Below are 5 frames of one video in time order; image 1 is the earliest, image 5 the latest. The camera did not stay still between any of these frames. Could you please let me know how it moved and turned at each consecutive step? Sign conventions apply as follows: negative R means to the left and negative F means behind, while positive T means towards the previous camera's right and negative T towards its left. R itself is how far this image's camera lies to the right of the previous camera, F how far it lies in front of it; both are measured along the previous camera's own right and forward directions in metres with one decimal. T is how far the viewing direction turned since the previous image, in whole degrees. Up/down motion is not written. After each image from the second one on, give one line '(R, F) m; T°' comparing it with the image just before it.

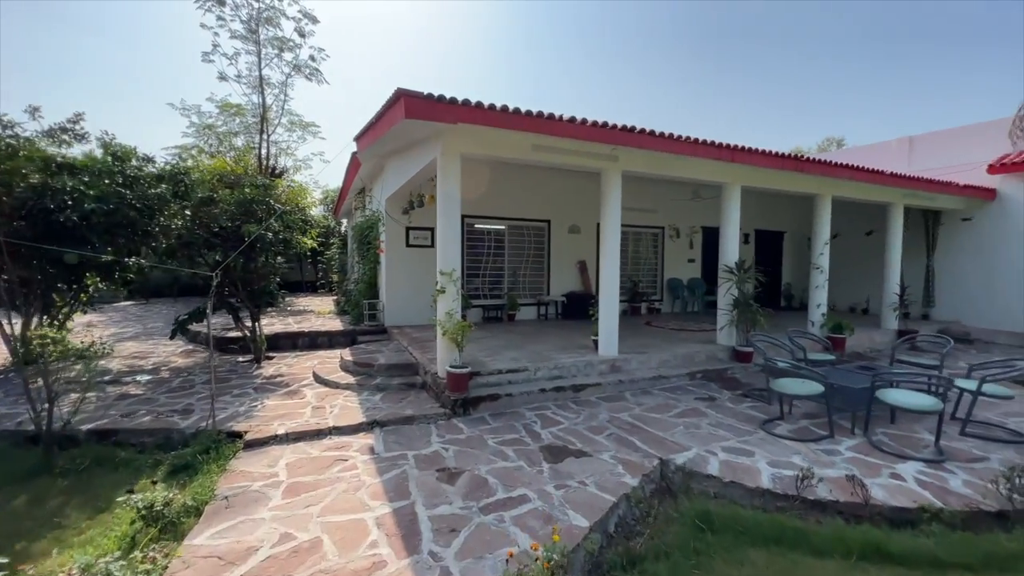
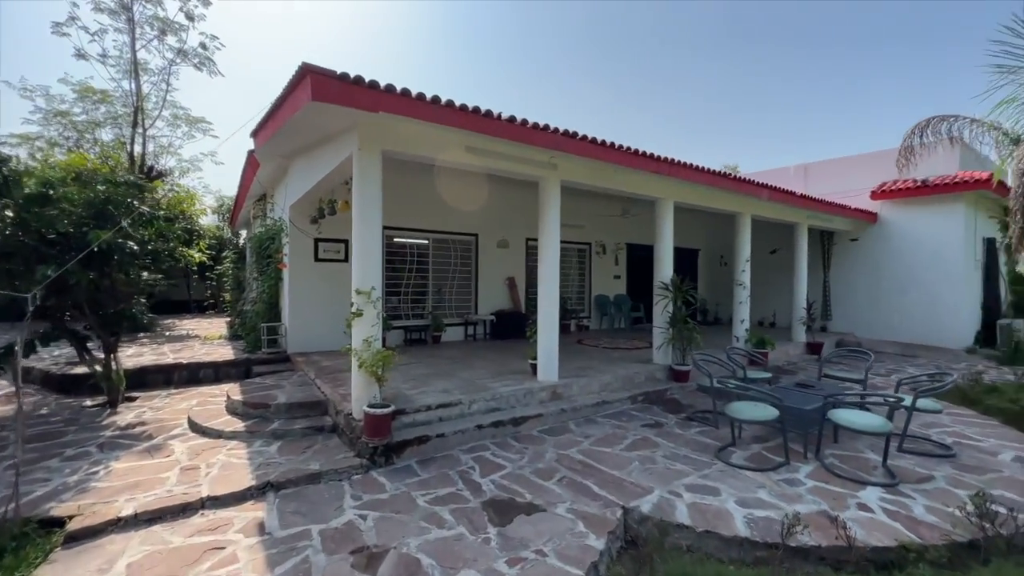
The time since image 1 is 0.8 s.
(-0.1, +0.6) m; +10°
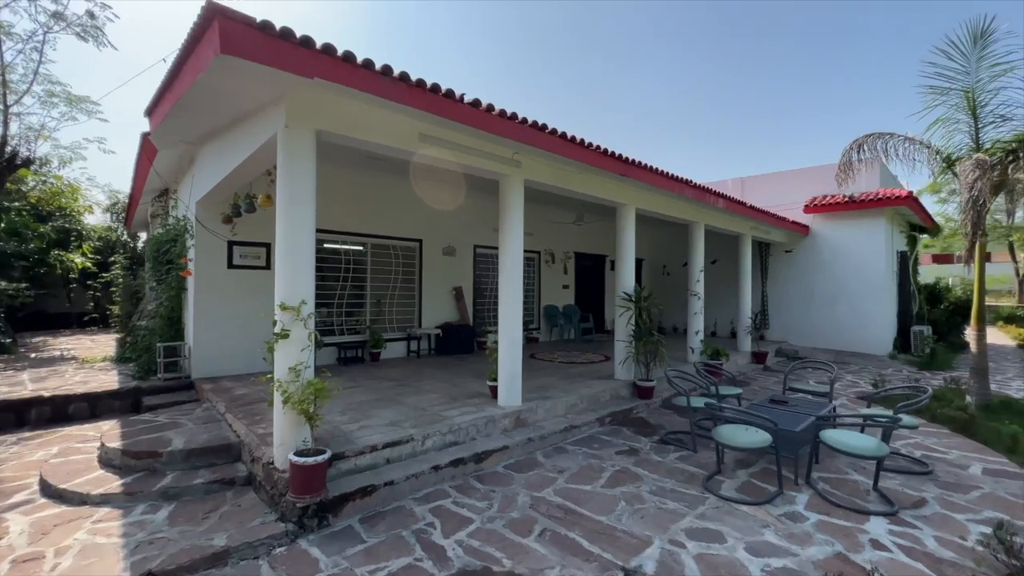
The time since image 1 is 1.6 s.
(-0.2, +0.6) m; +8°
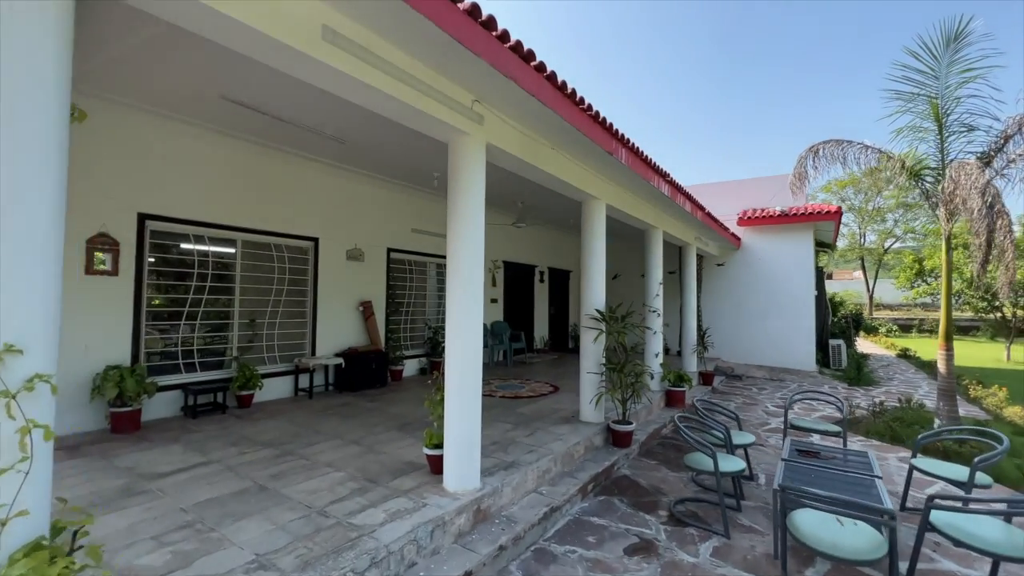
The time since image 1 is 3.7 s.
(-0.3, +1.5) m; +12°
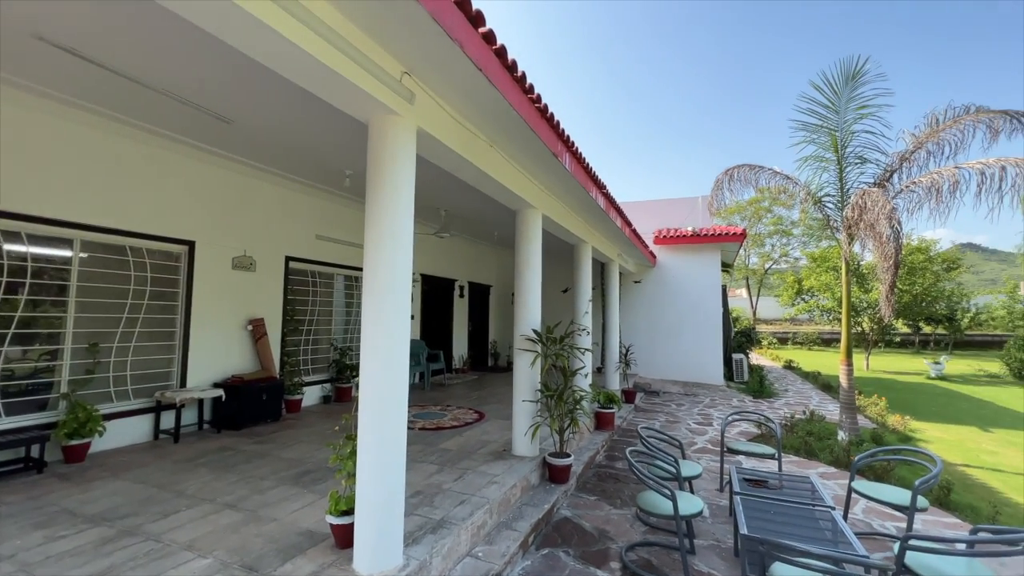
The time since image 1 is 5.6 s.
(-0.1, +0.5) m; +11°
